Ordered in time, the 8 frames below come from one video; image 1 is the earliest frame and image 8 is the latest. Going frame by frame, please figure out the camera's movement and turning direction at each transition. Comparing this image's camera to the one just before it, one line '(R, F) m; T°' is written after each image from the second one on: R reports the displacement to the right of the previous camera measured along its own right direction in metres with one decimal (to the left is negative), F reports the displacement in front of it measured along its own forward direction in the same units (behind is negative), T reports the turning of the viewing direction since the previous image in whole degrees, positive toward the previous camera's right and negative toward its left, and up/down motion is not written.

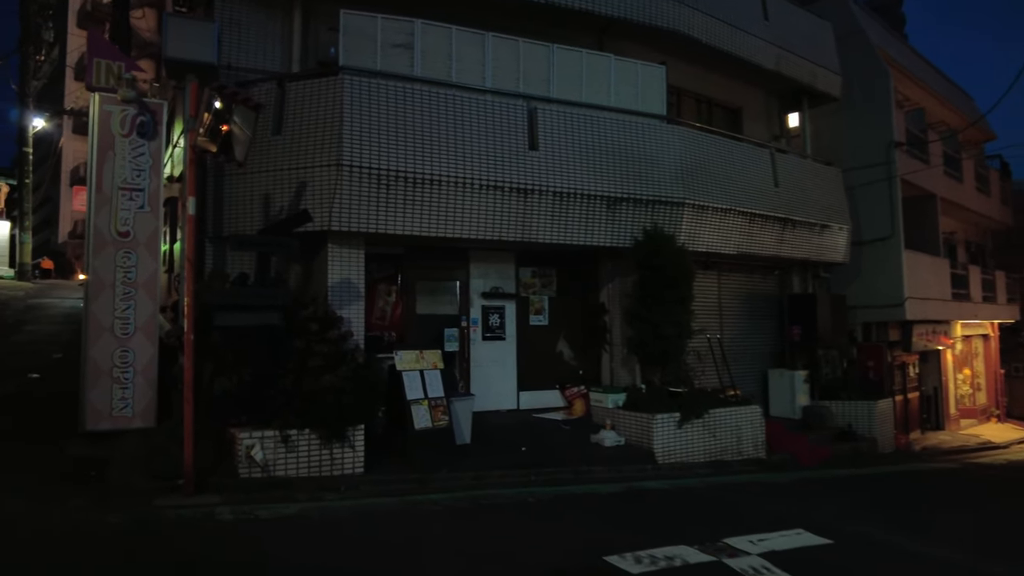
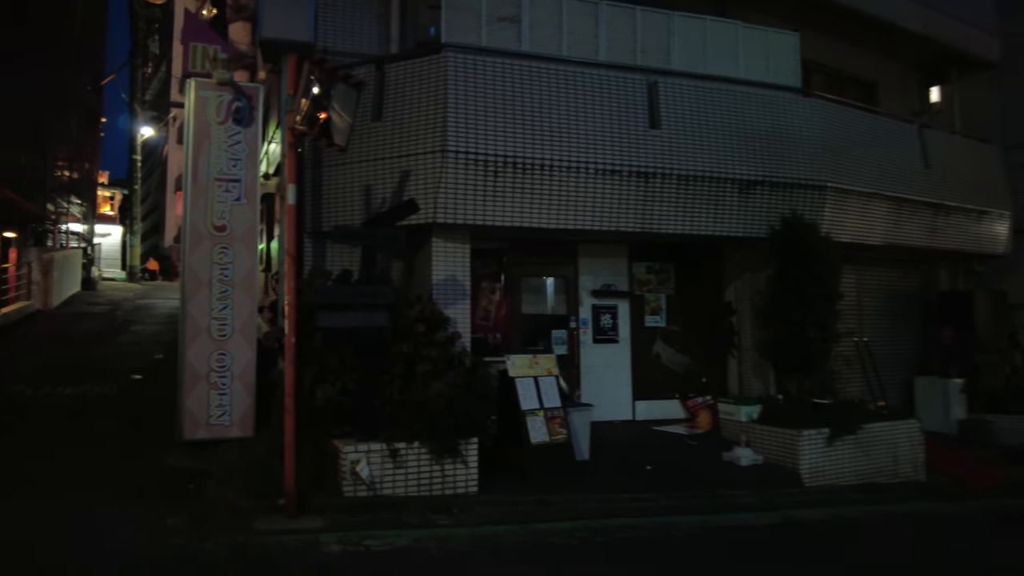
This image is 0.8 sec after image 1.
(-0.5, +0.9) m; -7°
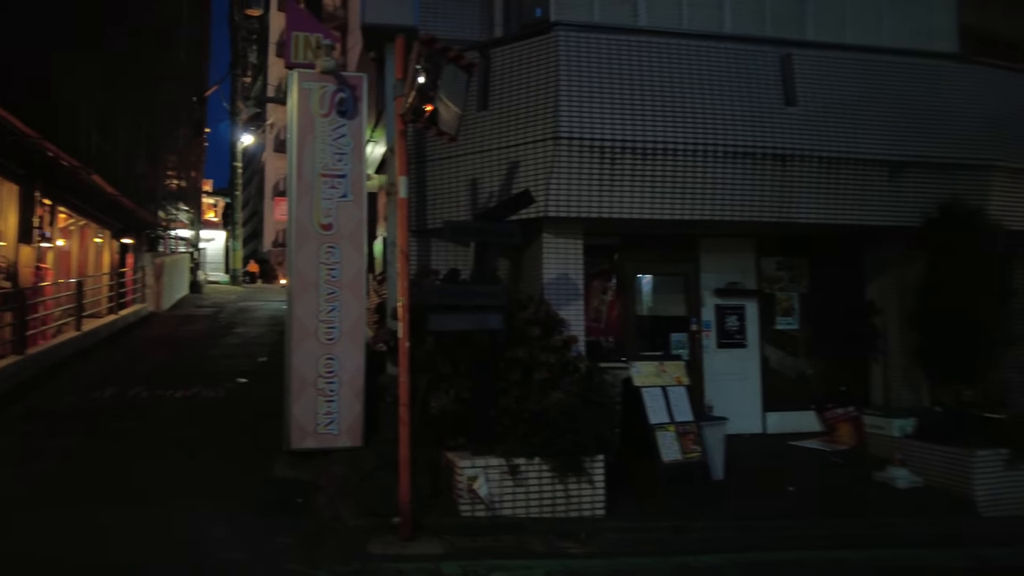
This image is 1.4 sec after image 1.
(-0.4, +0.6) m; -7°
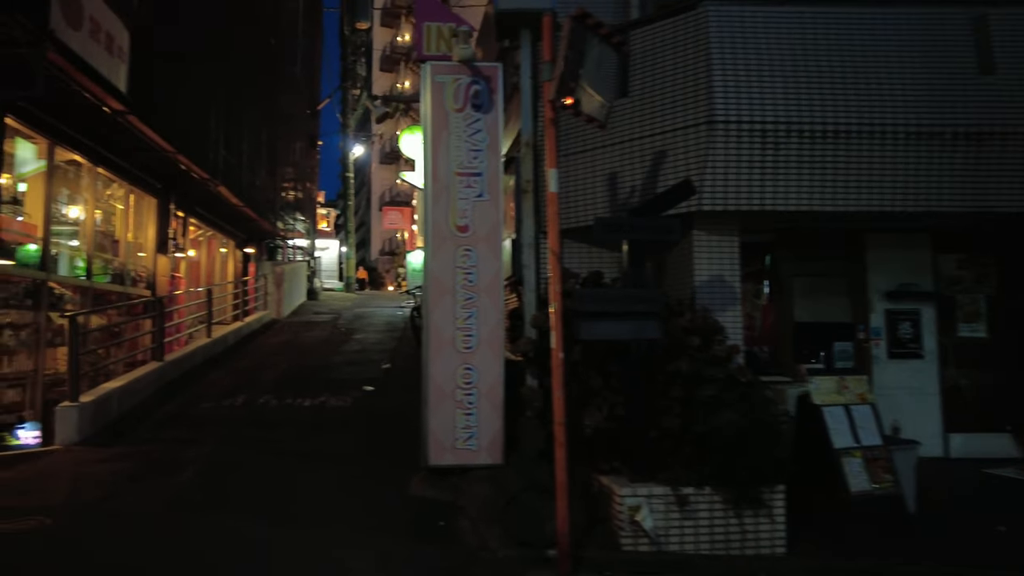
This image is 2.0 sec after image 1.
(-0.5, +0.6) m; -8°
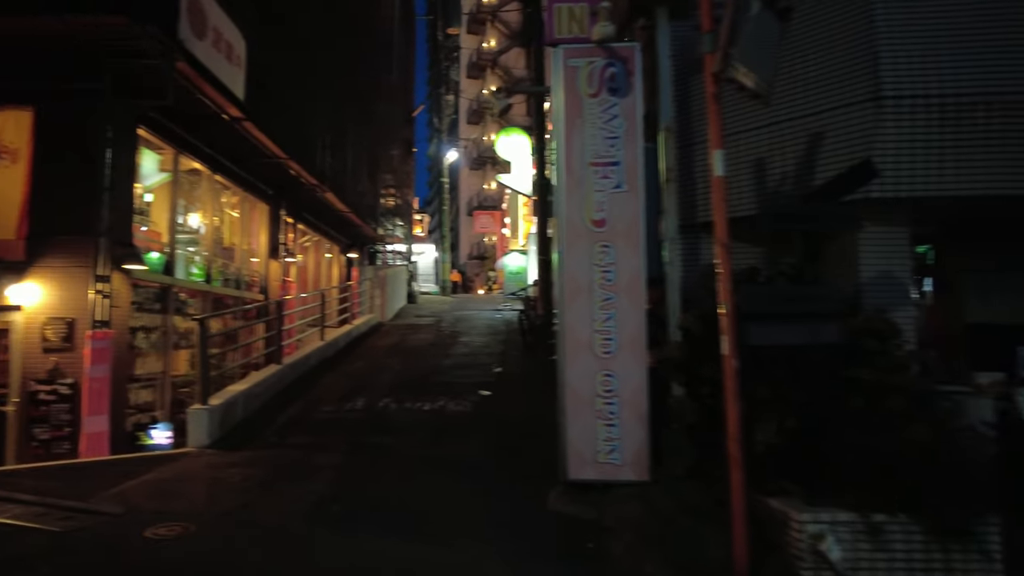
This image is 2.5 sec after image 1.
(-0.5, +0.4) m; -7°
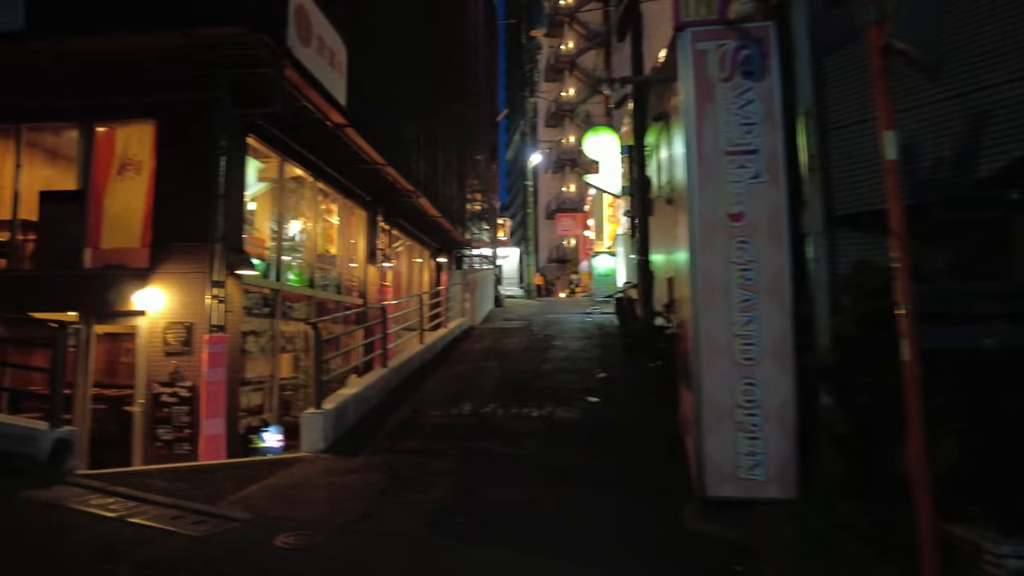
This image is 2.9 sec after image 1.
(-0.4, +0.3) m; -7°
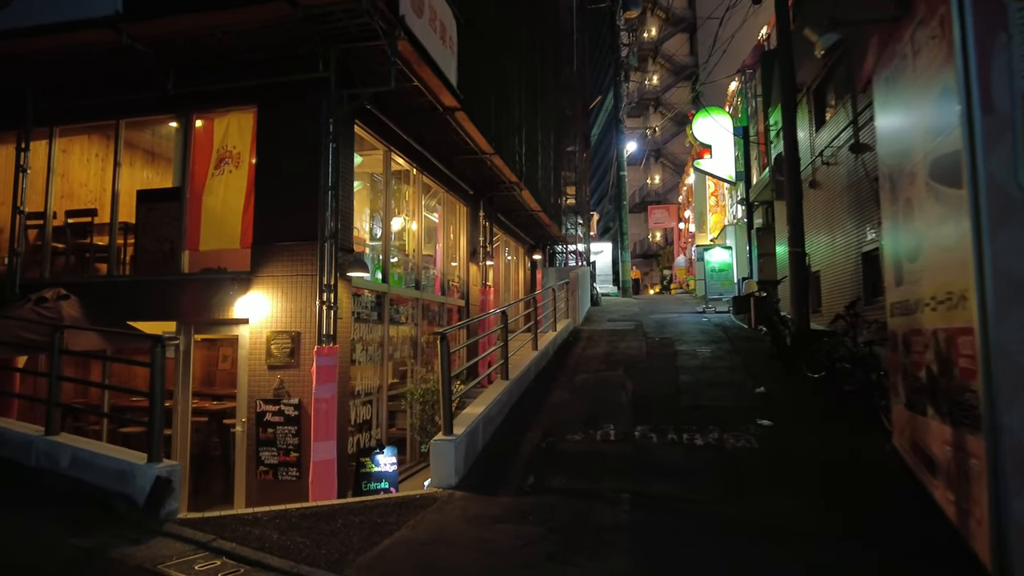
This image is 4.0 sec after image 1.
(-0.8, +1.2) m; -7°
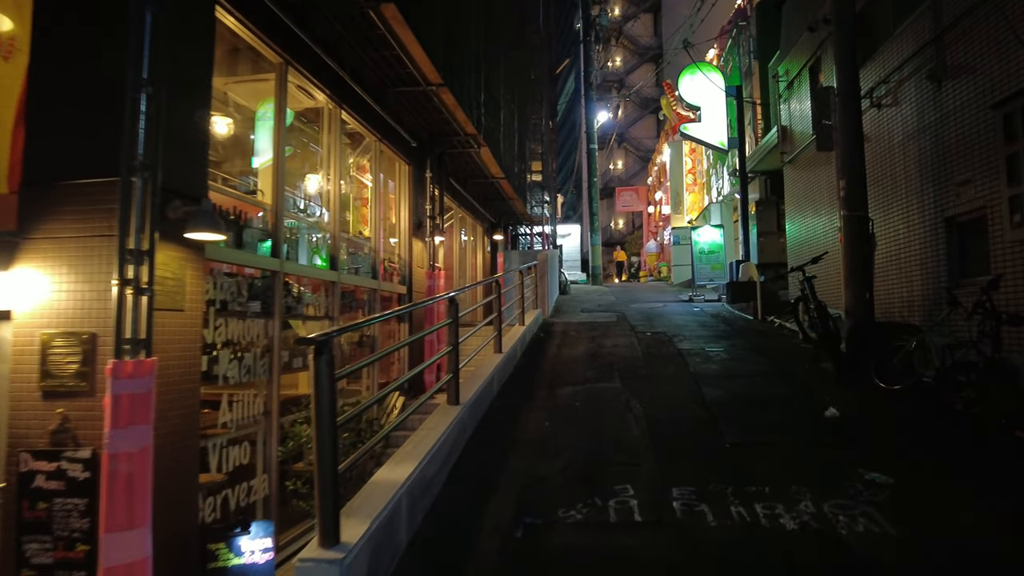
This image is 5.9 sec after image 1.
(0.0, +2.9) m; +4°
